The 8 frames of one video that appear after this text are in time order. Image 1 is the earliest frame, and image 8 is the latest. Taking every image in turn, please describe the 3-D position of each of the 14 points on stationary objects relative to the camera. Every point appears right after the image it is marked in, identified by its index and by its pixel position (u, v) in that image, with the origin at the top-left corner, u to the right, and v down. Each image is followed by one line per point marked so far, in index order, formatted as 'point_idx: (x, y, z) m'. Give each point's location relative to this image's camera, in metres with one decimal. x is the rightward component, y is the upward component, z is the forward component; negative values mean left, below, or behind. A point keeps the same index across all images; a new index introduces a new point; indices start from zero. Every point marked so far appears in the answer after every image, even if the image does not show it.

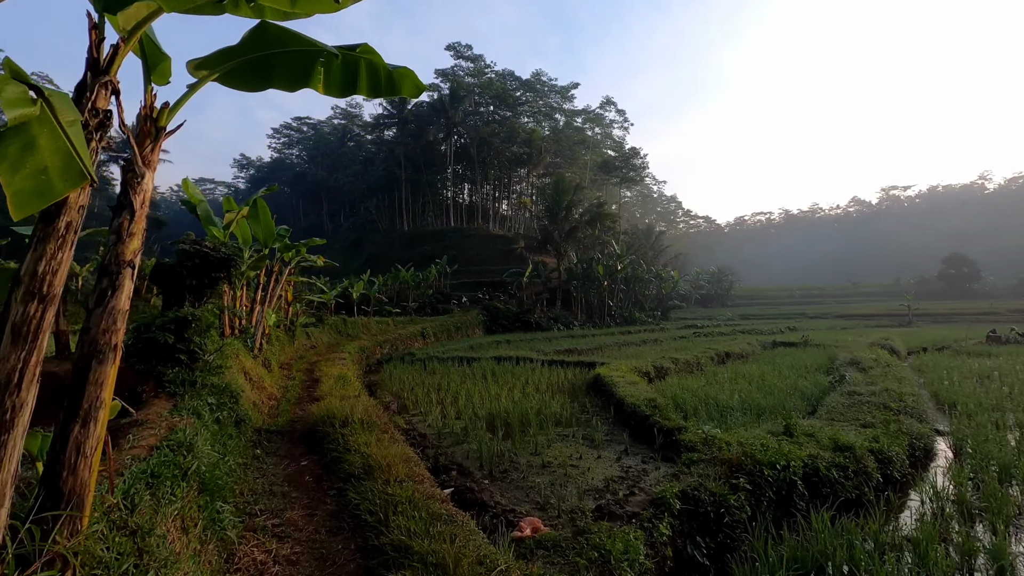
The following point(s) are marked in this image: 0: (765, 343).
0: (+8.6, -1.9, +18.4) m
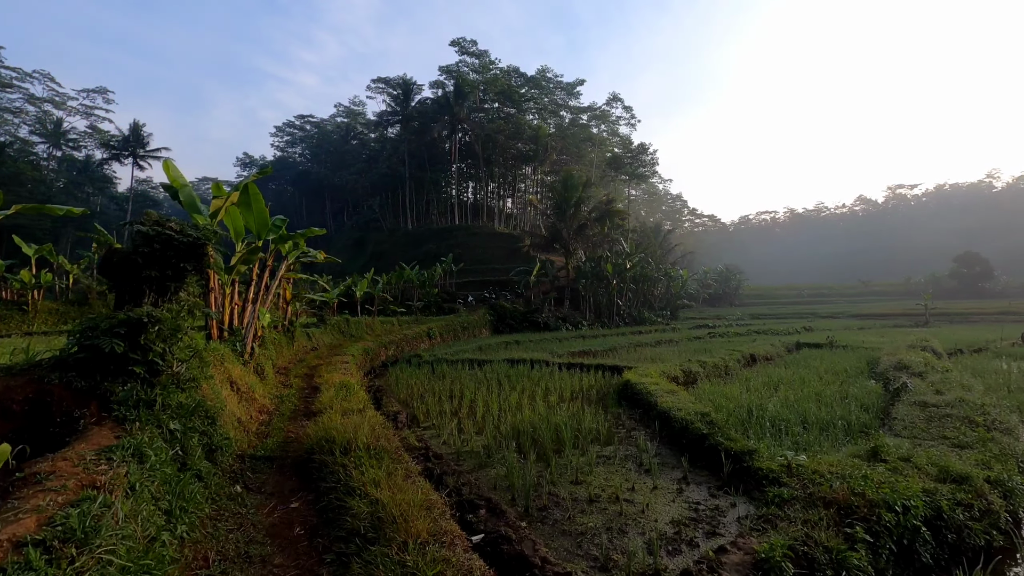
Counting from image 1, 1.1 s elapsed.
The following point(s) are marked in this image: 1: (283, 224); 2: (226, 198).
0: (+9.0, -1.8, +17.5) m
1: (-3.0, +0.9, +7.0) m
2: (-3.3, +1.1, +6.2) m
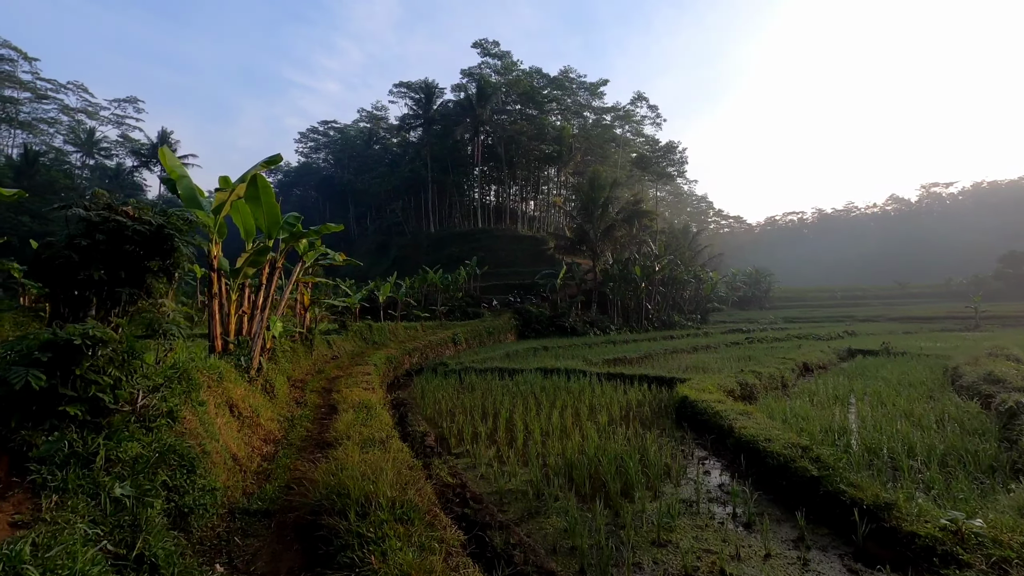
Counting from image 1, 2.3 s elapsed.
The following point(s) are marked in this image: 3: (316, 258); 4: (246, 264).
0: (+9.9, -1.9, +16.3) m
1: (-2.5, +0.8, +6.3) m
2: (-2.9, +1.0, +5.5) m
3: (-3.0, +0.5, +8.1) m
4: (-2.9, +0.3, +5.7) m
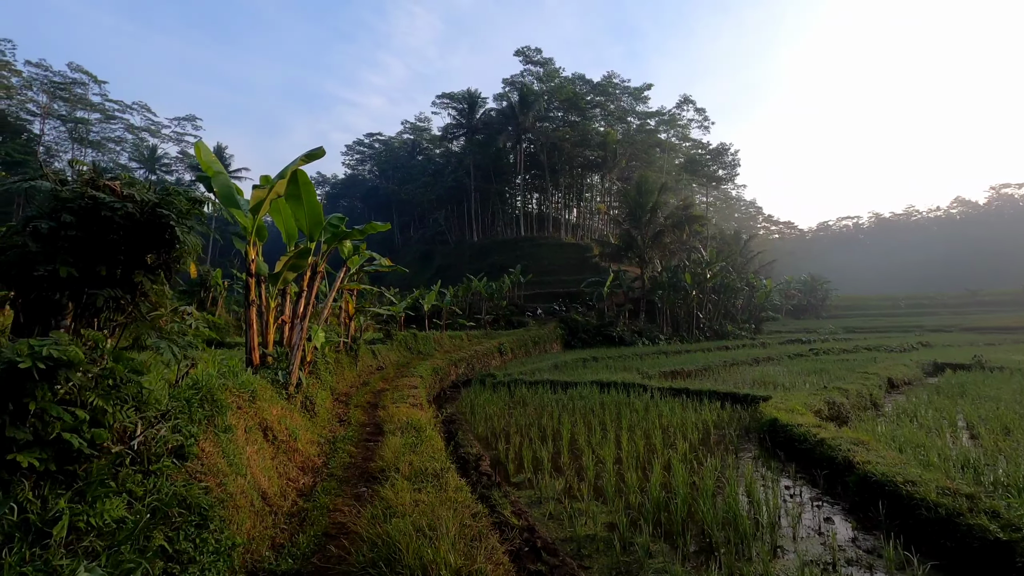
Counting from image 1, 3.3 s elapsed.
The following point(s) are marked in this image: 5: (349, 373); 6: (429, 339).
0: (+11.3, -2.1, +14.7) m
1: (-1.9, +0.7, +5.8) m
2: (-2.3, +0.9, +5.0) m
3: (-2.2, +0.4, +7.6) m
4: (-2.2, +0.2, +5.3) m
5: (-2.5, -1.3, +8.2) m
6: (-2.2, -1.3, +14.0) m
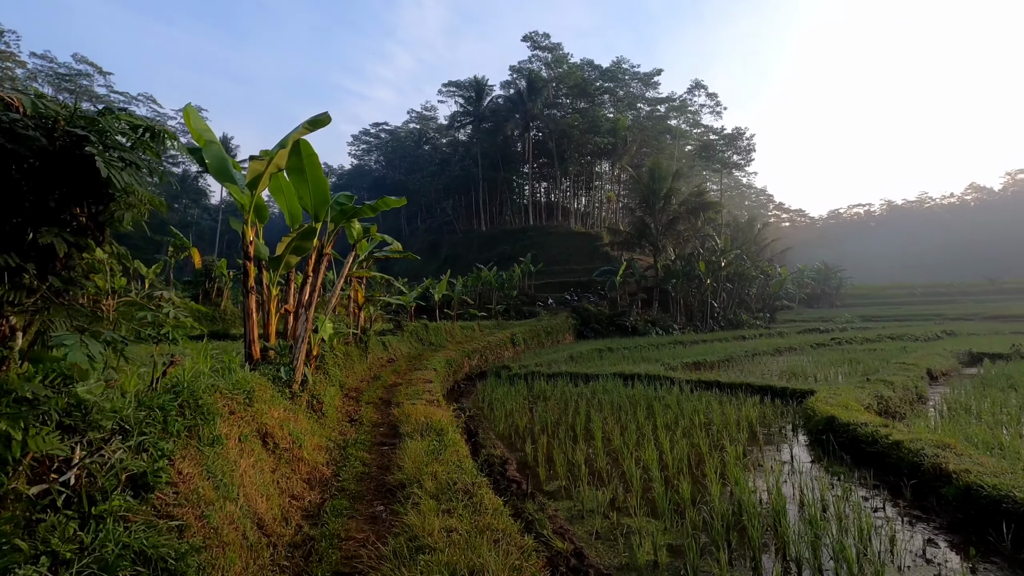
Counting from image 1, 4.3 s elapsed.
0: (+11.7, -1.7, +14.0) m
1: (-1.6, +0.9, +5.2) m
2: (-2.0, +1.1, +4.5) m
3: (-1.9, +0.5, +7.1) m
4: (-2.0, +0.3, +4.7) m
5: (-2.2, -1.1, +7.6) m
6: (-1.8, -1.1, +13.5) m
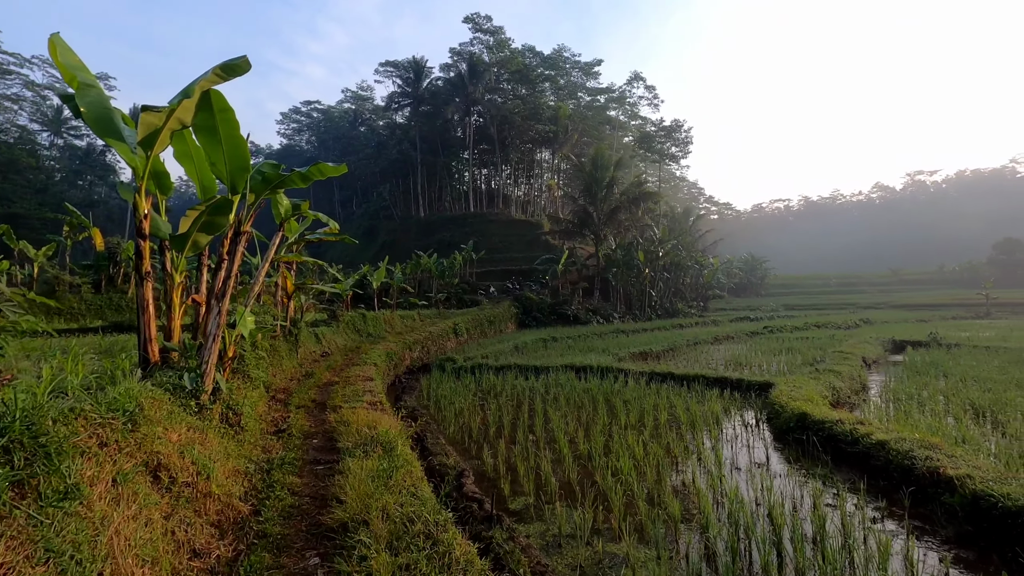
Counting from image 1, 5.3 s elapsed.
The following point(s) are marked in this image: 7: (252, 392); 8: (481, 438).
0: (+10.2, -1.5, +14.7) m
1: (-1.9, +1.0, +4.4) m
2: (-2.3, +1.2, +3.6) m
3: (-2.4, +0.7, +6.2) m
4: (-2.3, +0.4, +3.8) m
5: (-2.8, -0.9, +6.8) m
6: (-3.1, -0.8, +12.6) m
7: (-2.2, -0.9, +4.5) m
8: (-0.3, -1.5, +5.5) m
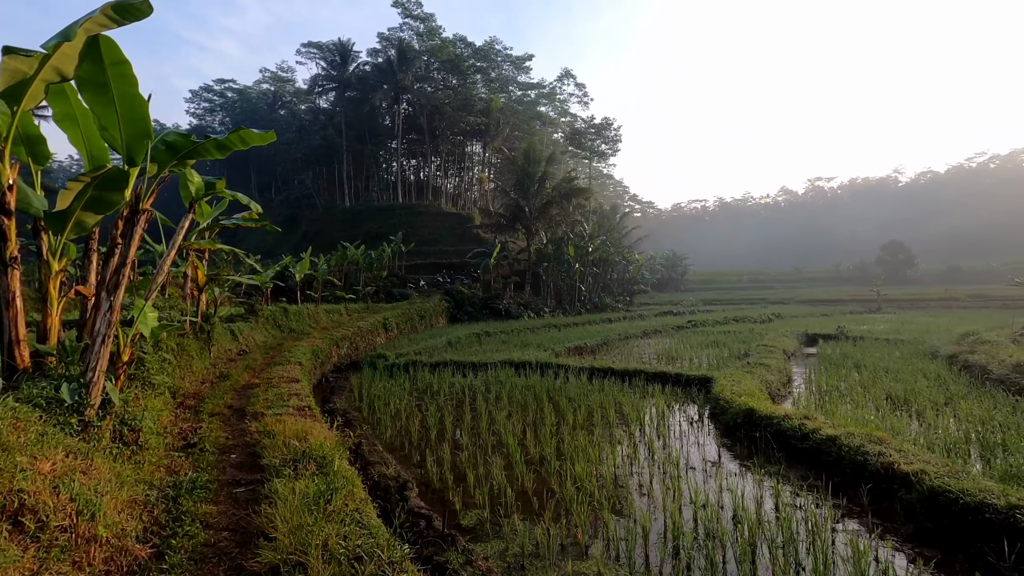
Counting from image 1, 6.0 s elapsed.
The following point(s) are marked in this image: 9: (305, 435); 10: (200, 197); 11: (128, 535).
0: (+8.4, -1.4, +15.6) m
1: (-2.3, +1.1, +3.7) m
2: (-2.5, +1.2, +2.9) m
3: (-3.0, +0.8, +5.5) m
4: (-2.5, +0.5, +3.2) m
5: (-3.5, -0.8, +6.0) m
6: (-4.6, -0.6, +11.8) m
7: (-2.6, -0.8, +3.9) m
8: (-0.8, -1.5, +5.1) m
9: (-1.4, -1.0, +3.6) m
10: (-3.0, +0.9, +5.2) m
11: (-1.6, -1.0, +2.3) m
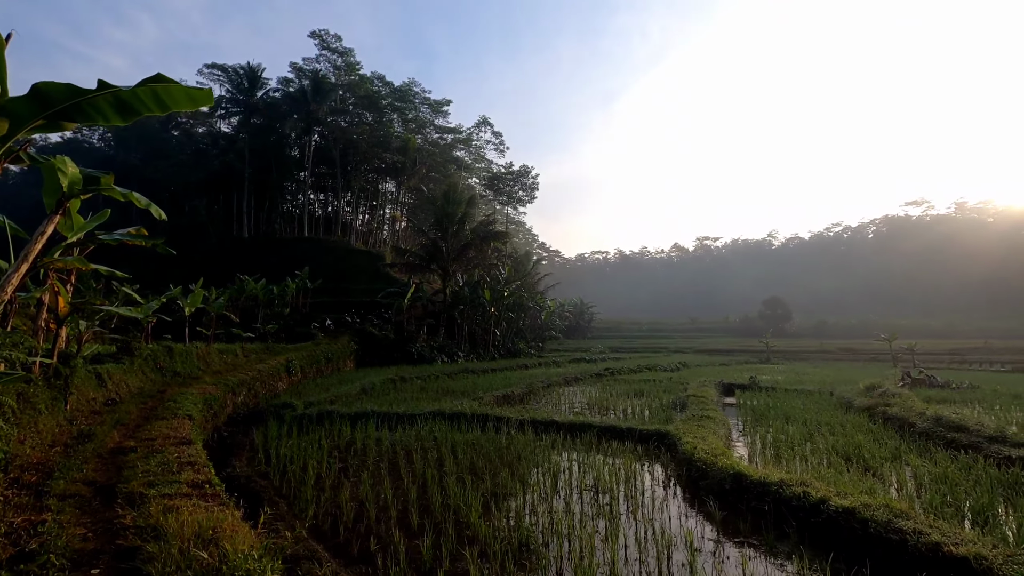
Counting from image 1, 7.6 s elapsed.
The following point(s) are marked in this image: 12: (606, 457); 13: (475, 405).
0: (+6.1, -2.9, +16.0) m
1: (-2.2, +0.9, +2.7) m
2: (-2.3, +1.1, +1.8) m
3: (-3.3, +0.5, +4.2) m
4: (-2.4, +0.4, +2.0) m
5: (-3.9, -1.1, +4.5) m
6: (-5.9, -1.3, +10.0) m
7: (-2.6, -1.0, +2.6) m
8: (-1.1, -1.8, +4.0) m
9: (-1.4, -1.2, +2.5) m
10: (-3.2, +0.6, +3.9) m
11: (-1.4, -1.1, +1.1) m
12: (+1.1, -1.9, +6.3) m
13: (-0.7, -2.4, +11.2) m
